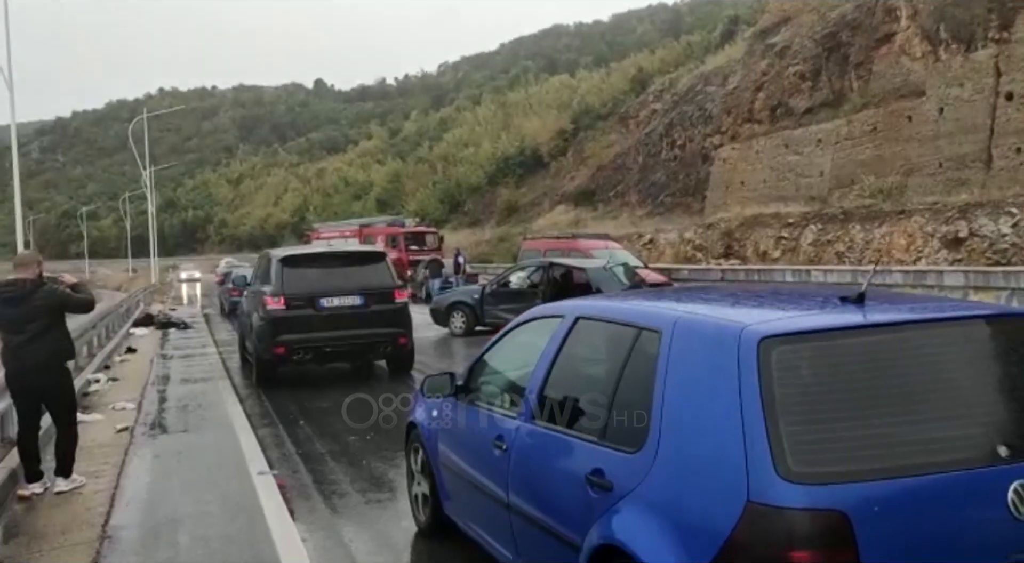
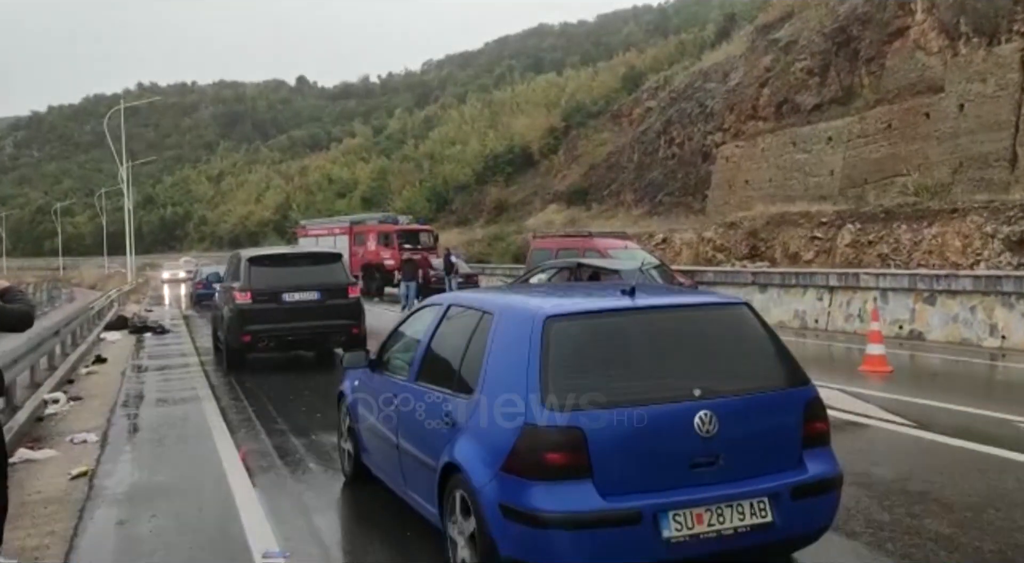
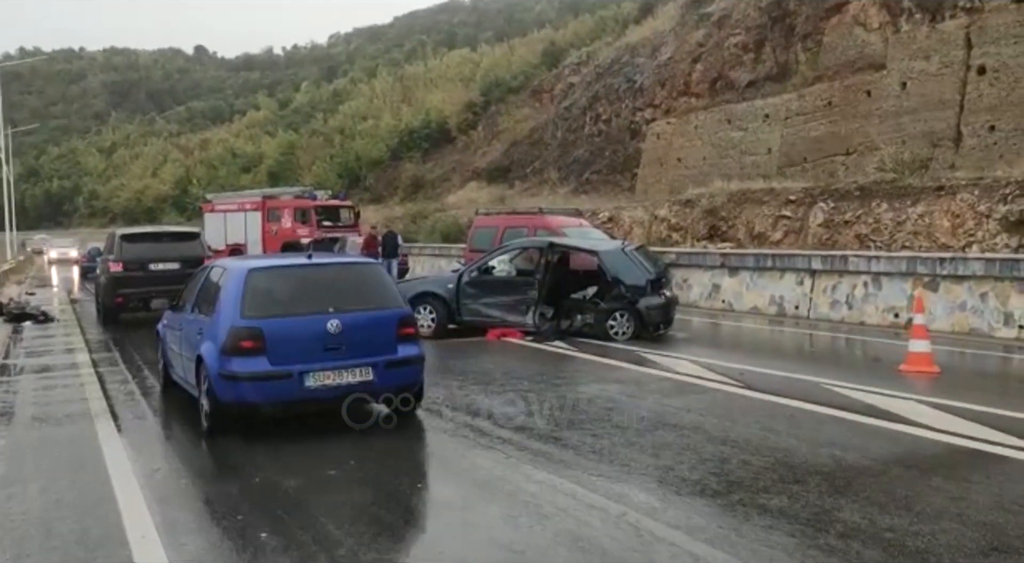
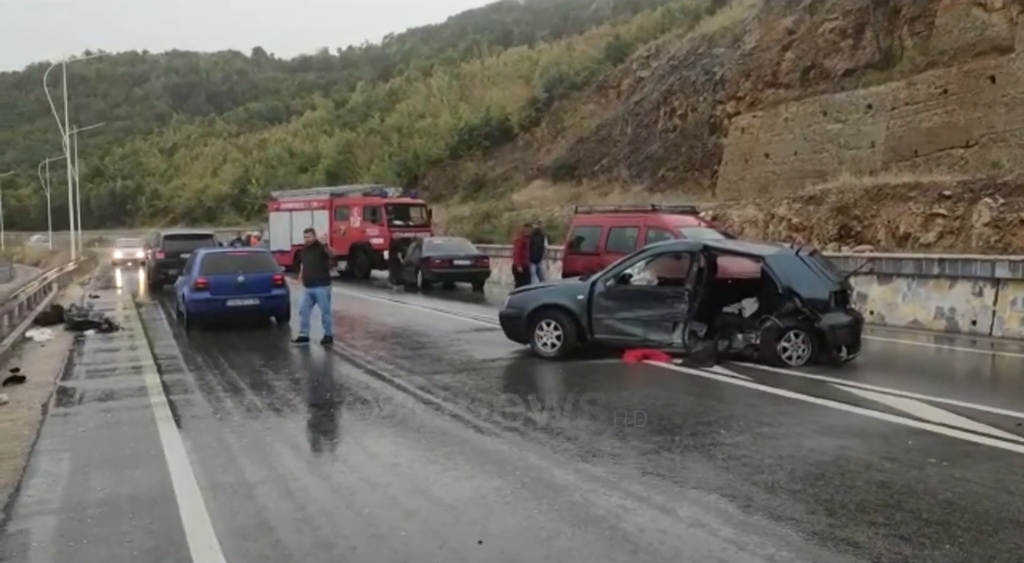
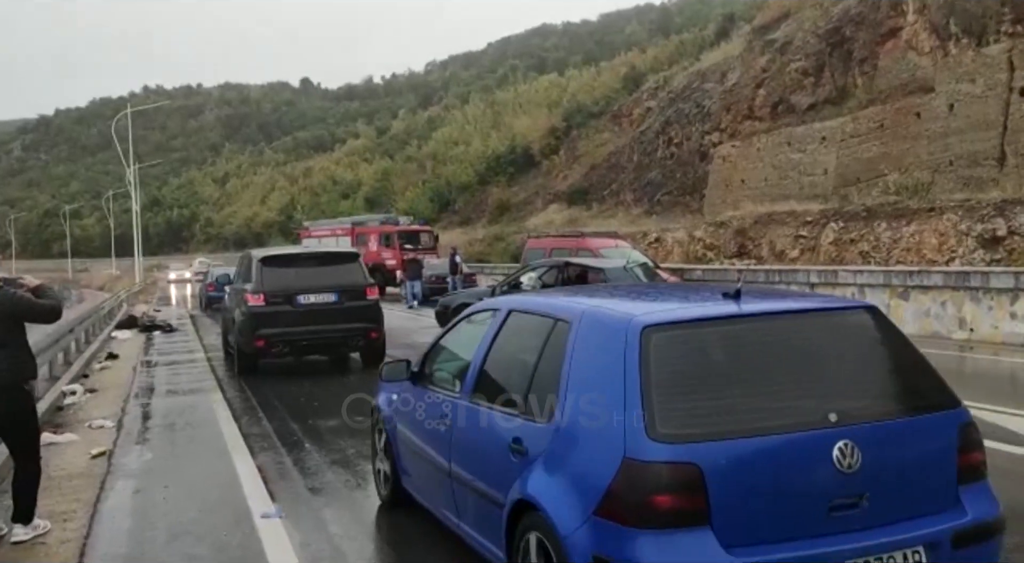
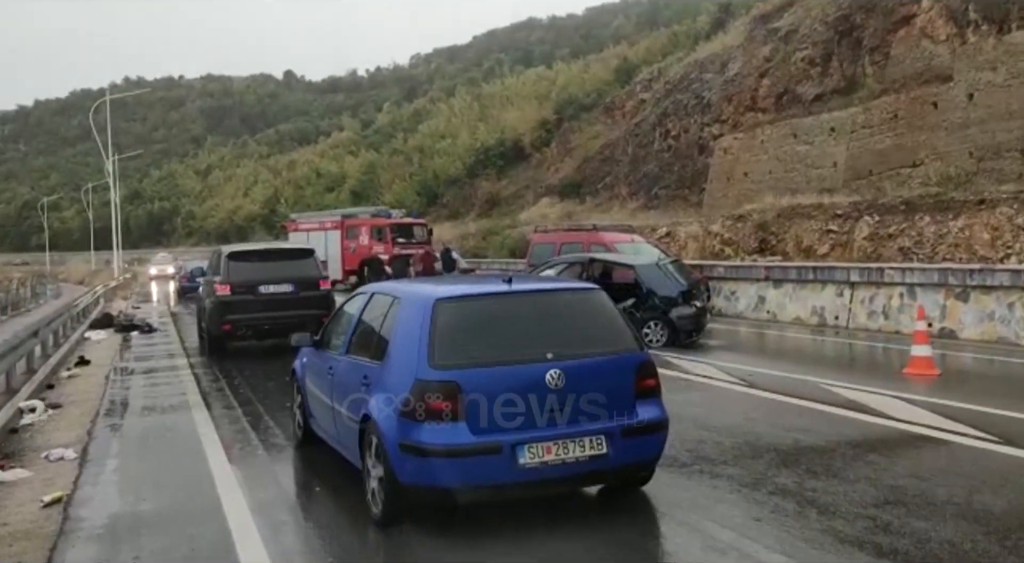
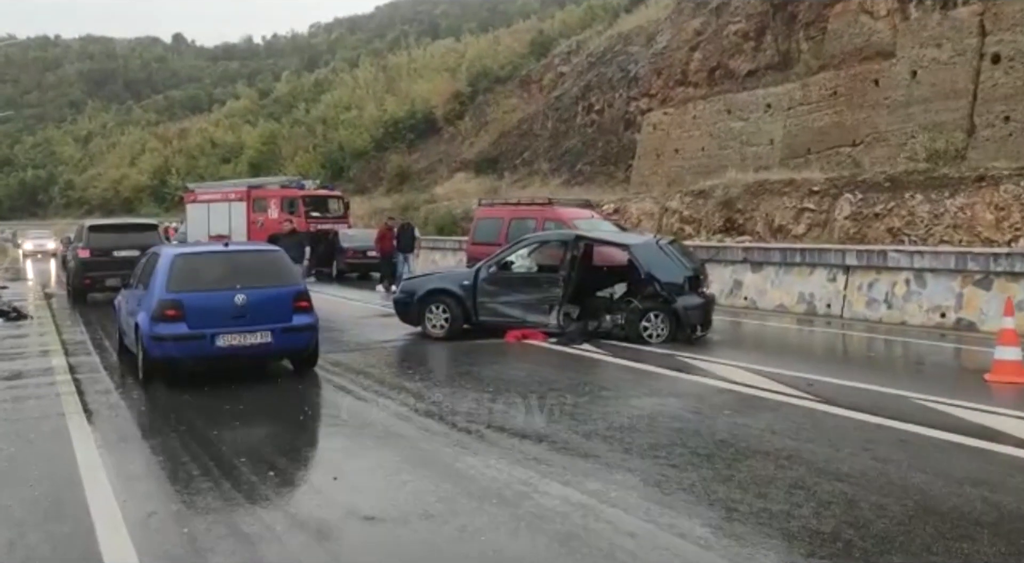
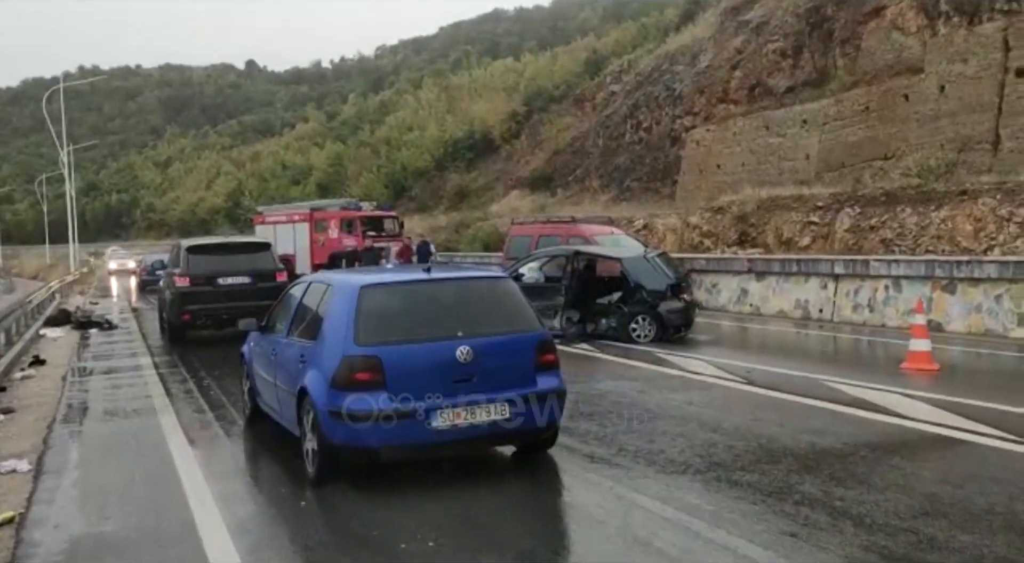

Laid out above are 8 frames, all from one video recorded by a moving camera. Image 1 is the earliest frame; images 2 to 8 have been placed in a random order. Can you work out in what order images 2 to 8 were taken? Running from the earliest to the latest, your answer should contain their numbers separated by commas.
5, 2, 6, 8, 3, 7, 4
